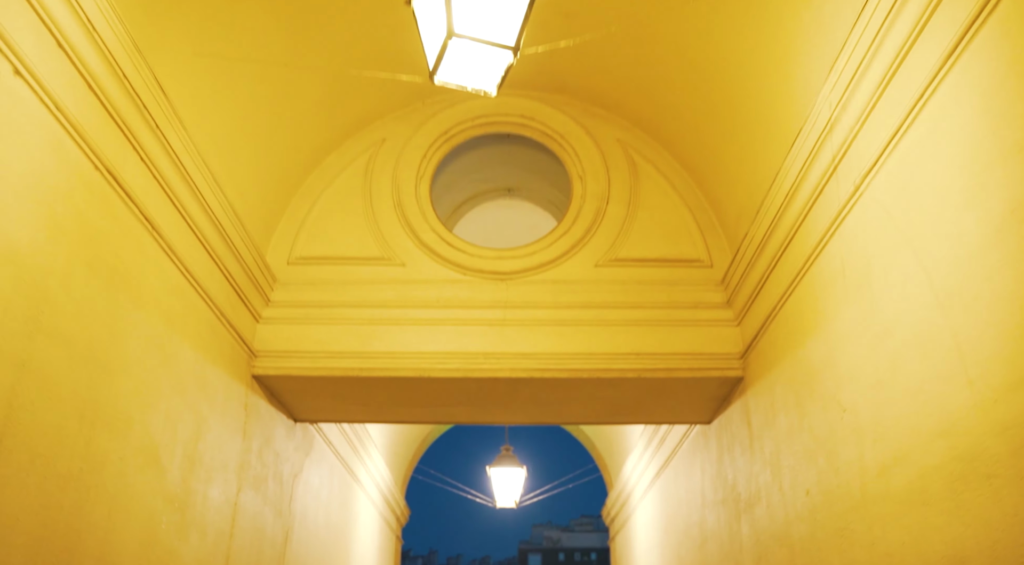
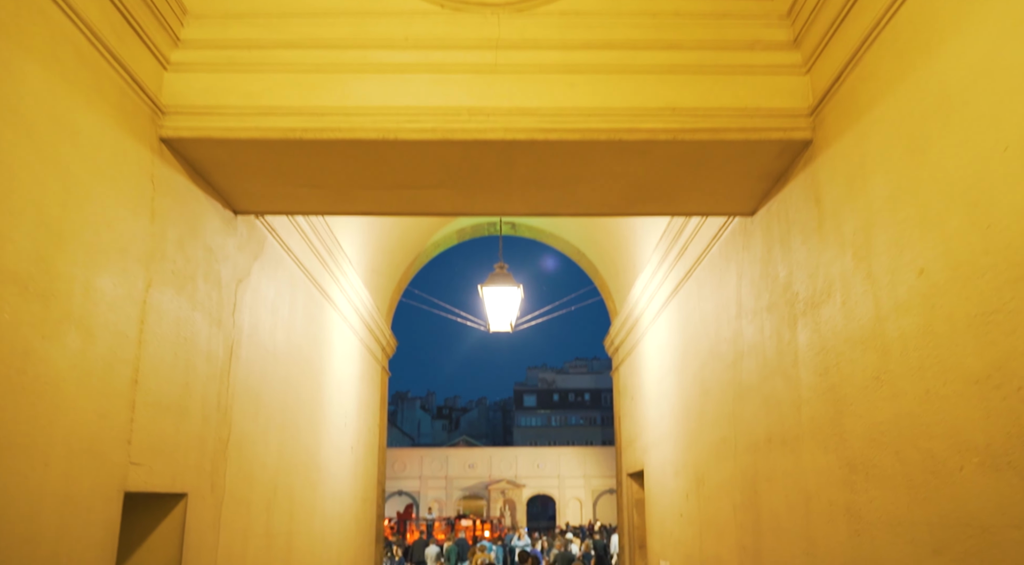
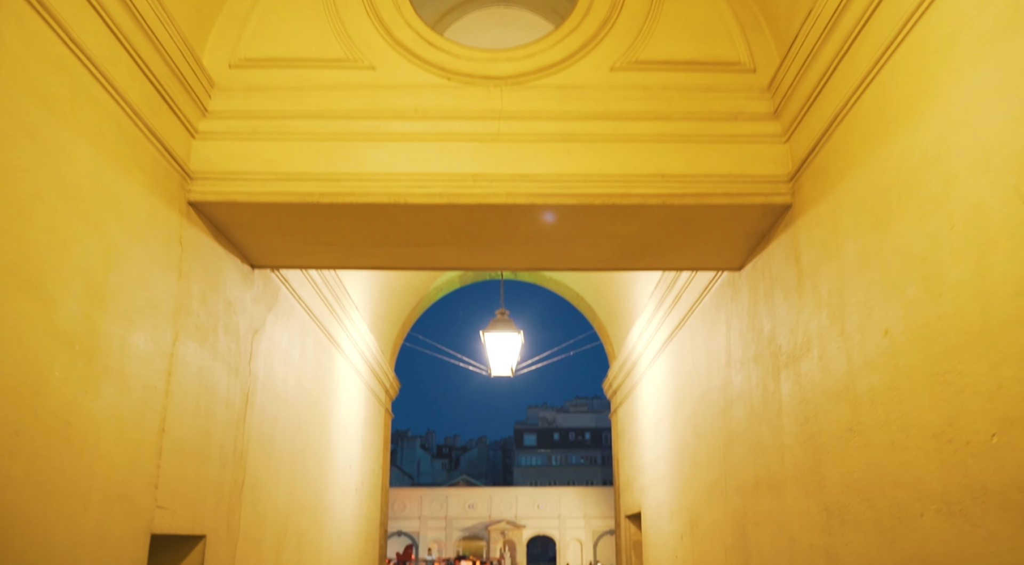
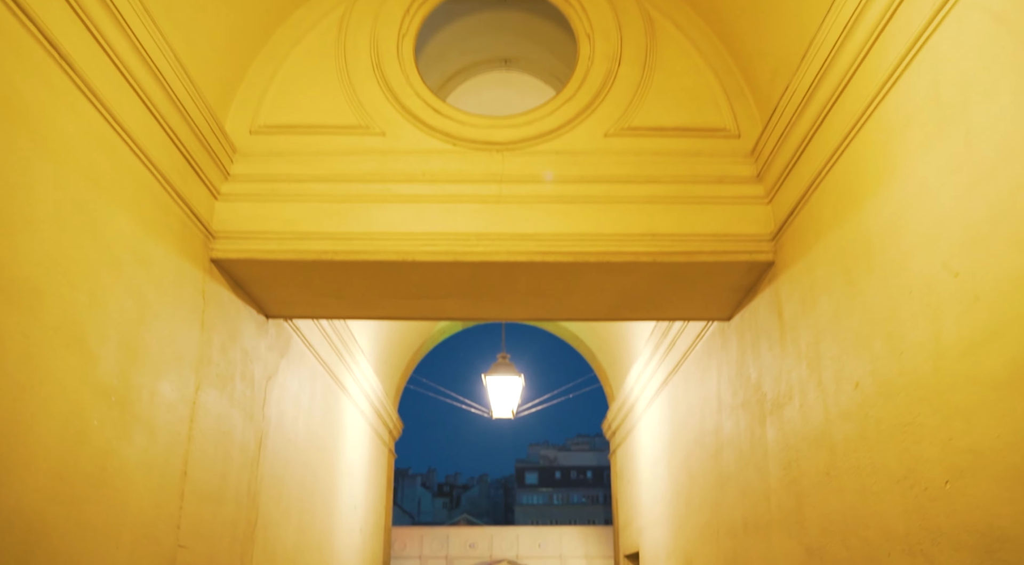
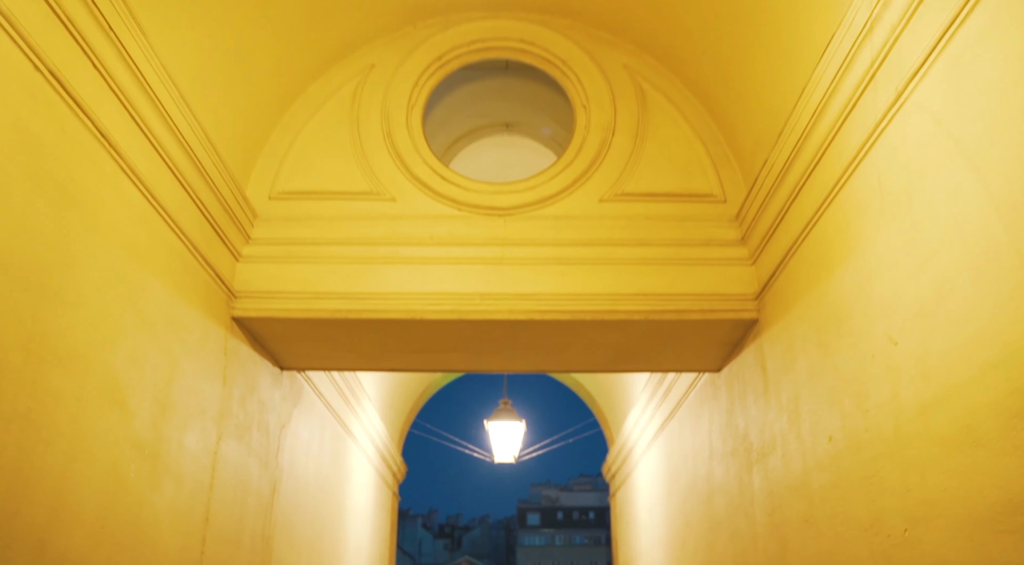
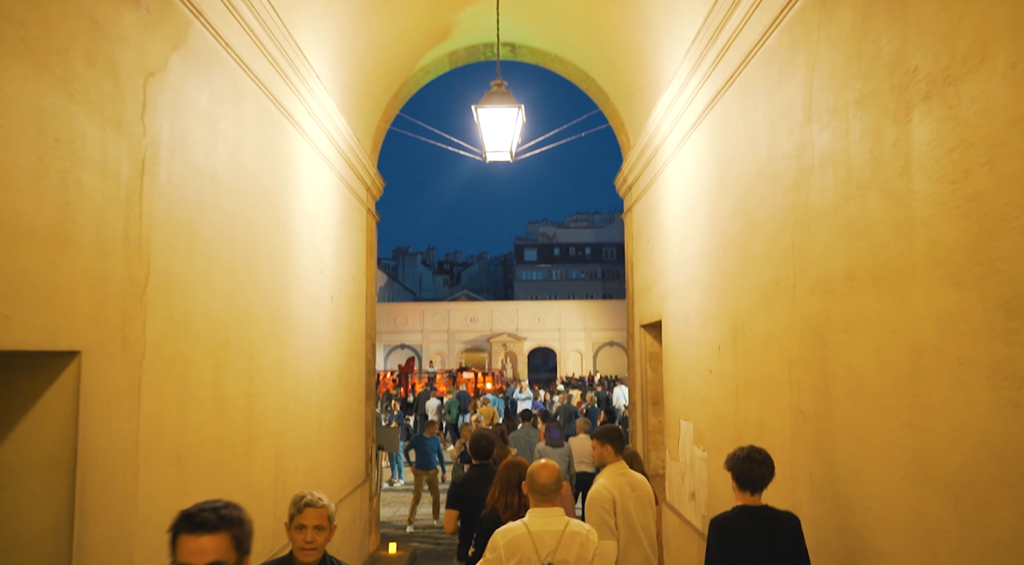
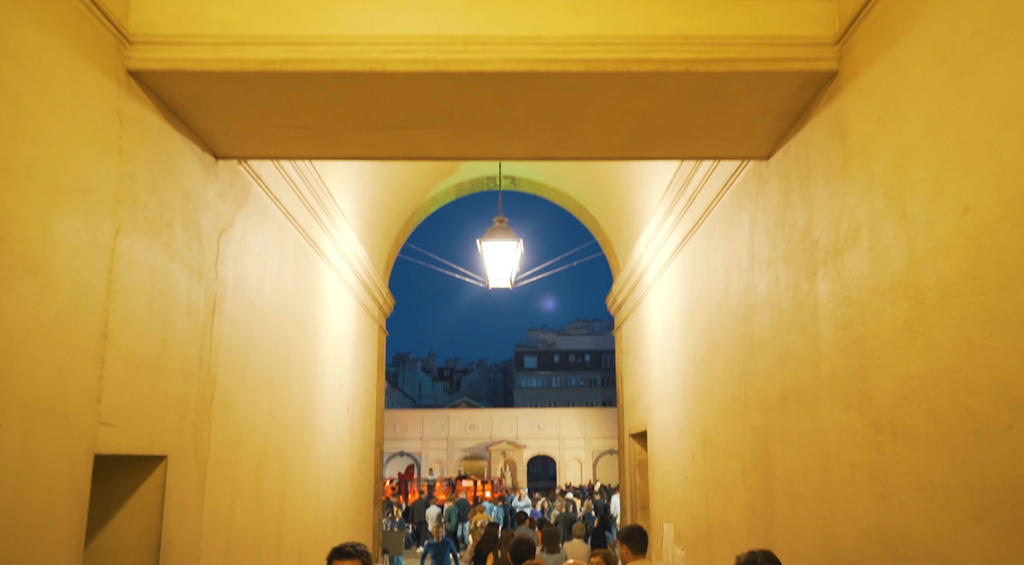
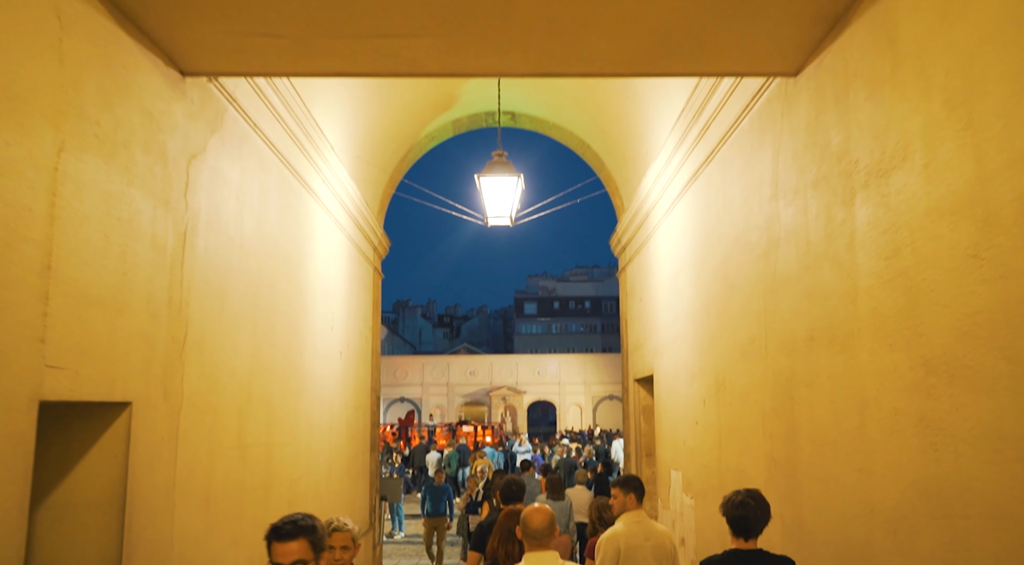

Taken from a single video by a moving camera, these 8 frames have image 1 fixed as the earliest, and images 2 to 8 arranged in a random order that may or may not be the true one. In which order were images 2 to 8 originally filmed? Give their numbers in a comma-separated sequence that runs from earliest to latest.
5, 4, 3, 2, 7, 8, 6
